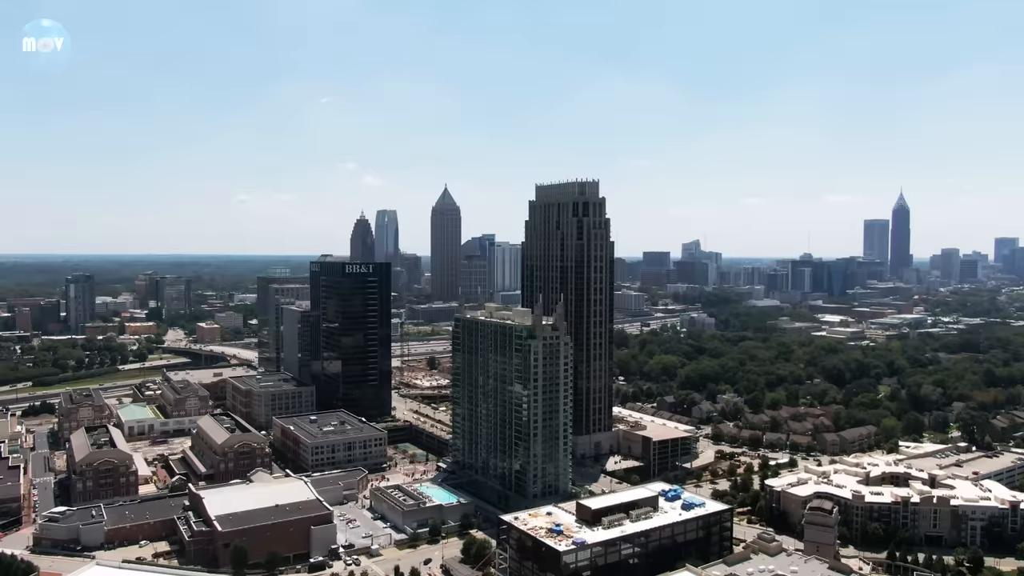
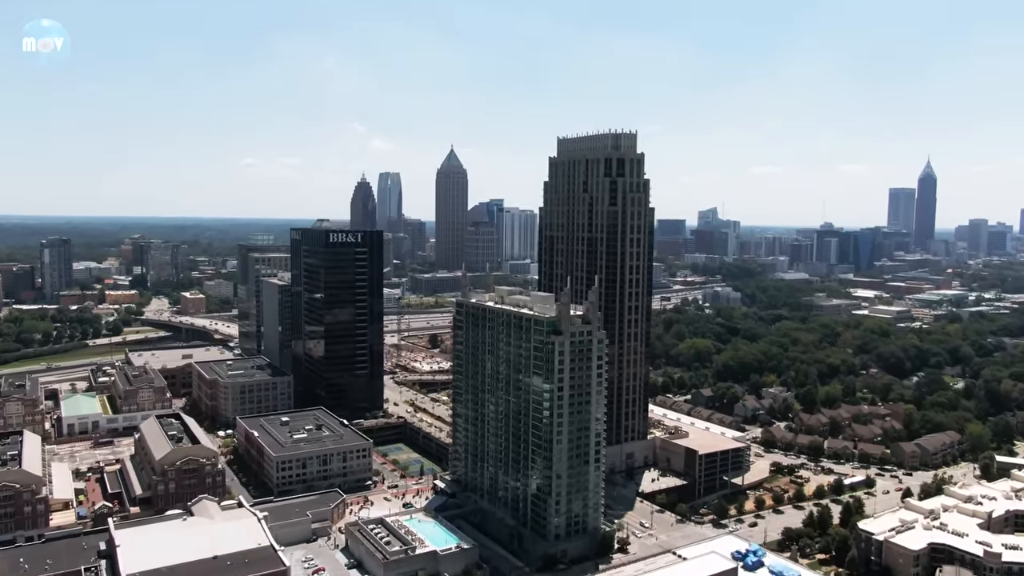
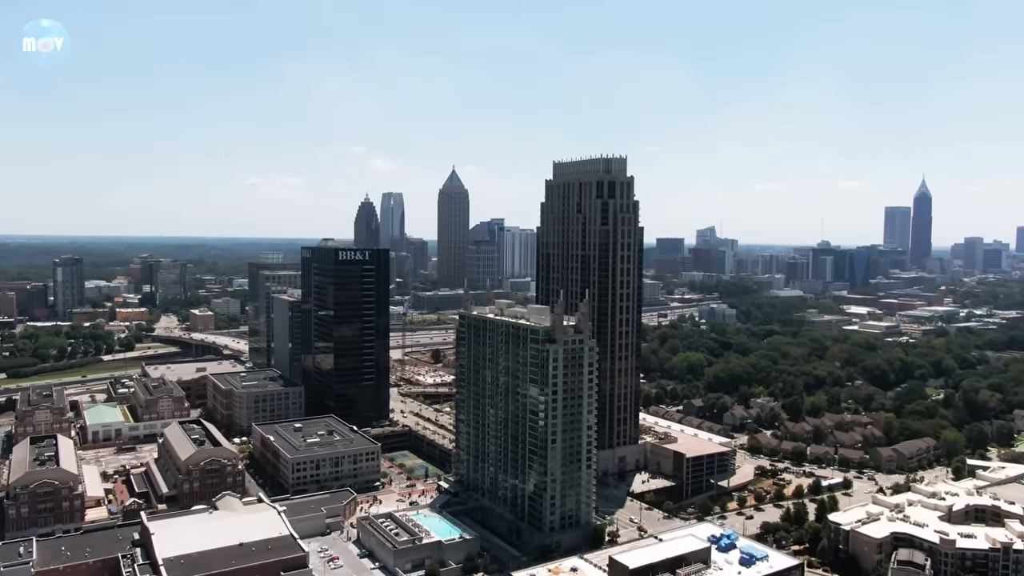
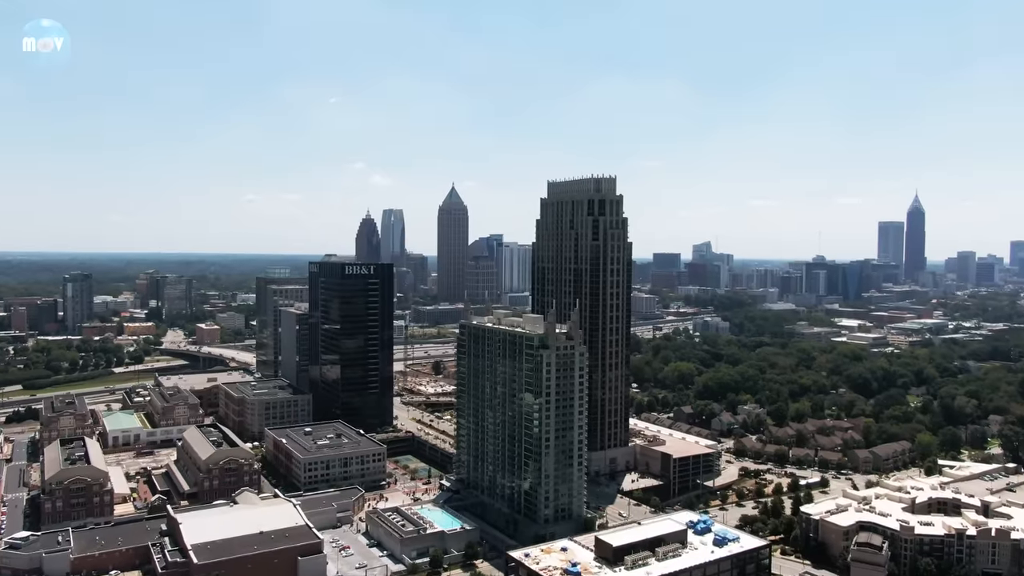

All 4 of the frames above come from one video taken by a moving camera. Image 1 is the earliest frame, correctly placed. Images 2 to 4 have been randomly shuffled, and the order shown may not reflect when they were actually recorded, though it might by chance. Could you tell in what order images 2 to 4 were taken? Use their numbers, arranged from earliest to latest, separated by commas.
4, 3, 2
